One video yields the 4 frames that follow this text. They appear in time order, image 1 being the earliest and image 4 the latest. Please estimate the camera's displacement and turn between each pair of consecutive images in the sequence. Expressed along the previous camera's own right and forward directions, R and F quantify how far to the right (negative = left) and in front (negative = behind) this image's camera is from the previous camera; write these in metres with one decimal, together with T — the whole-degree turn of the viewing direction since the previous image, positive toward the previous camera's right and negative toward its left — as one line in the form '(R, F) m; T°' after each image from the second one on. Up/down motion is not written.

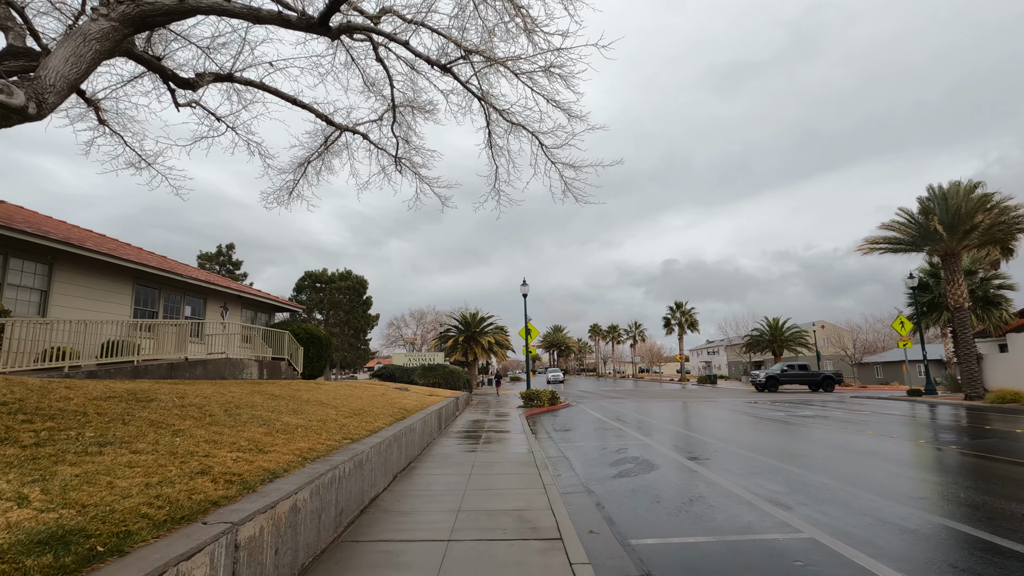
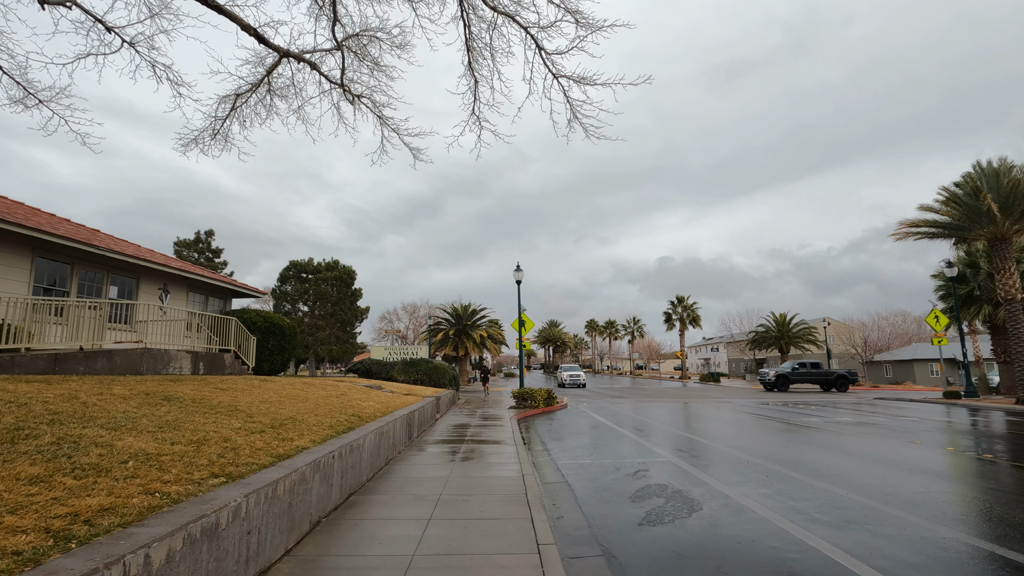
(+0.1, +2.3) m; 0°
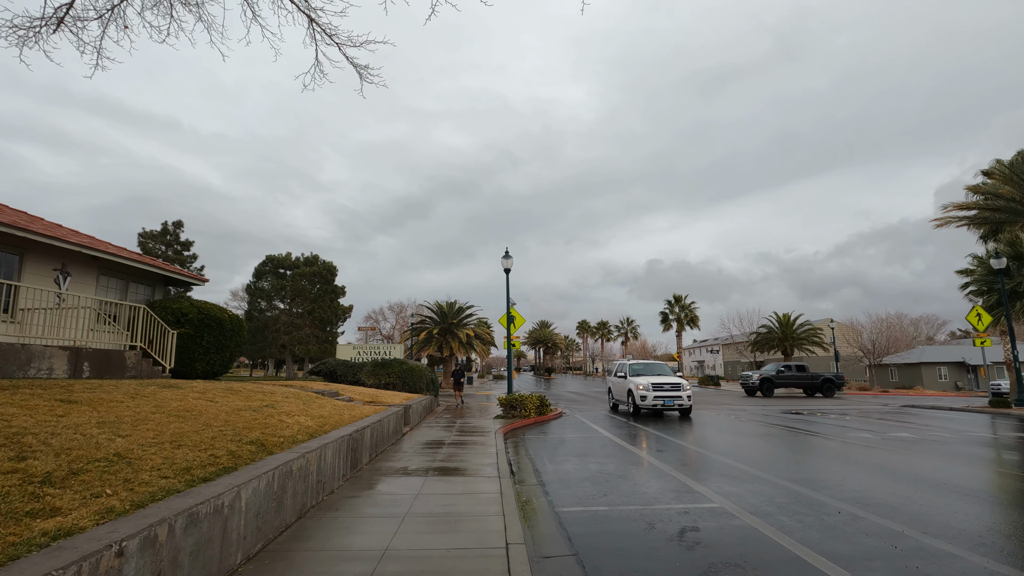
(+0.1, +2.6) m; +1°
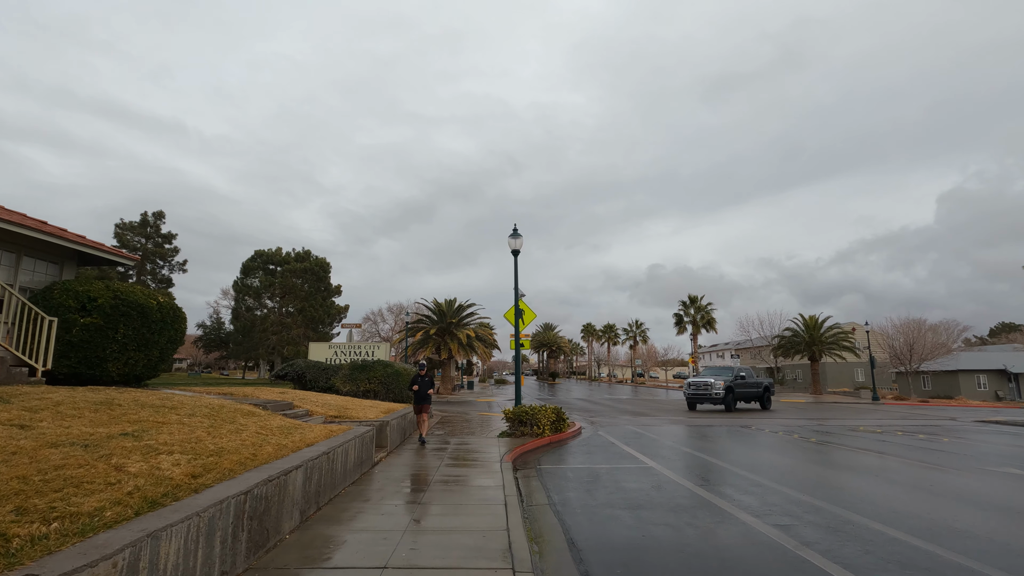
(-0.2, +3.1) m; 0°
